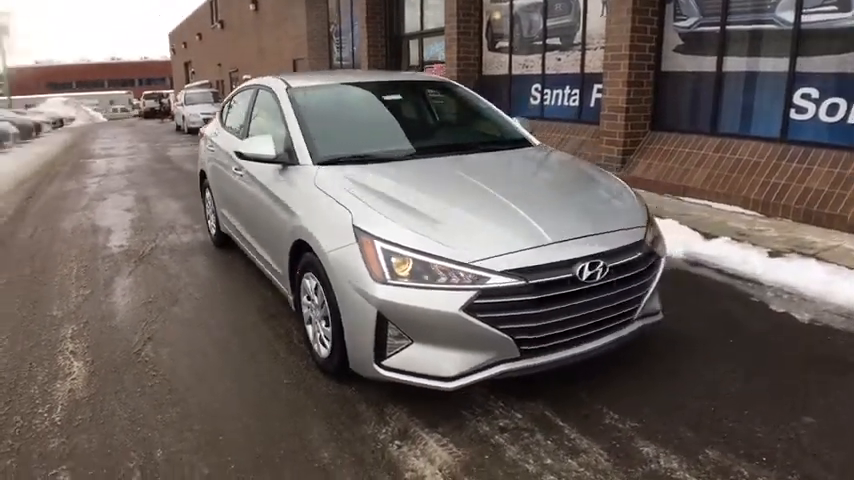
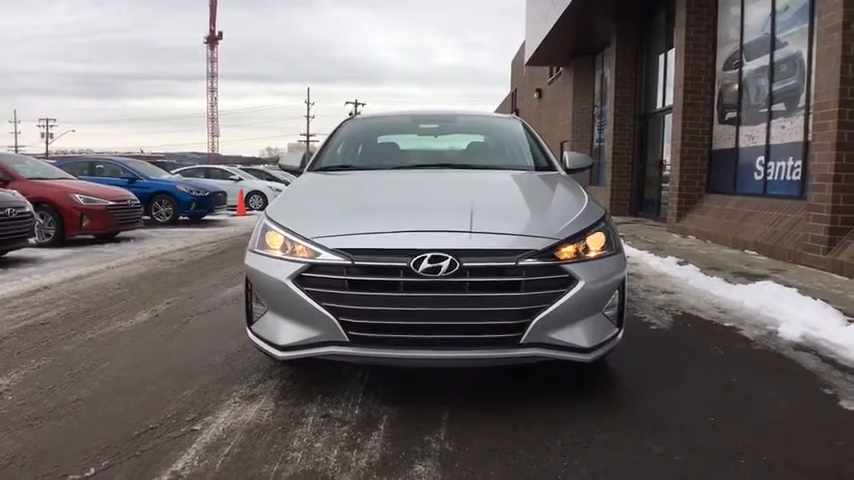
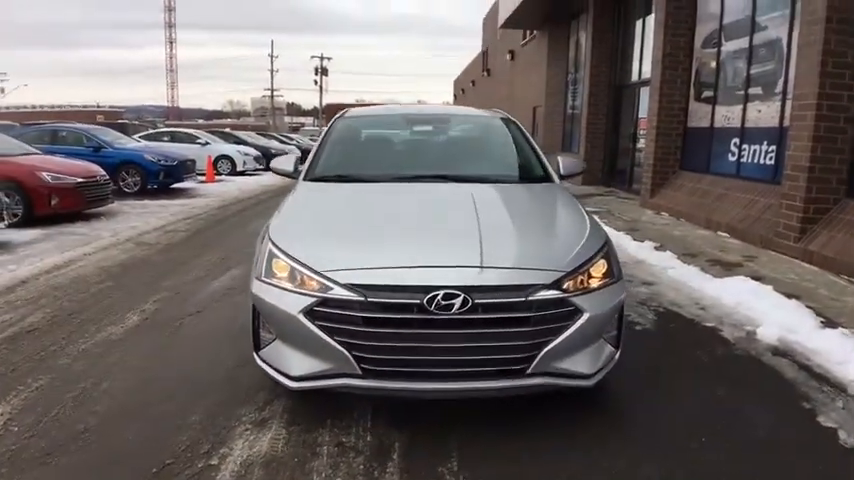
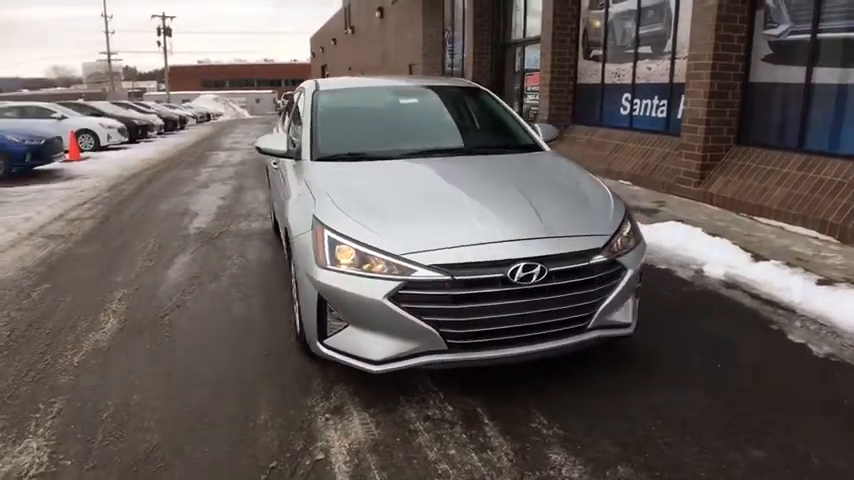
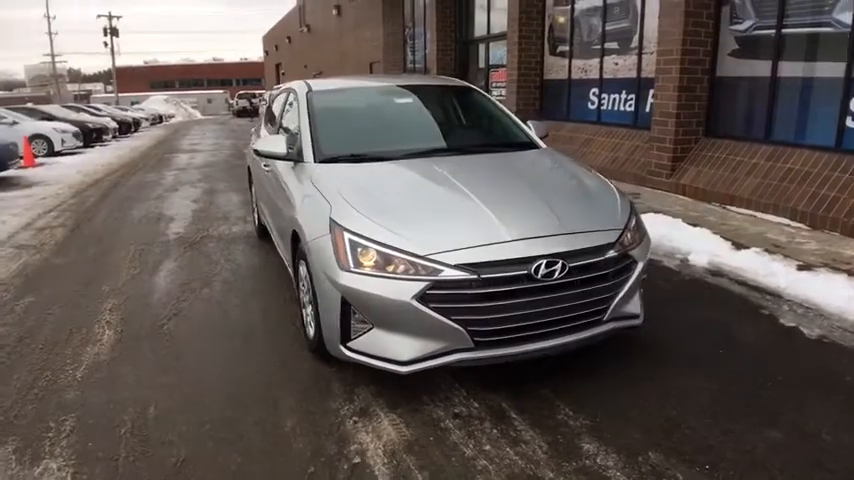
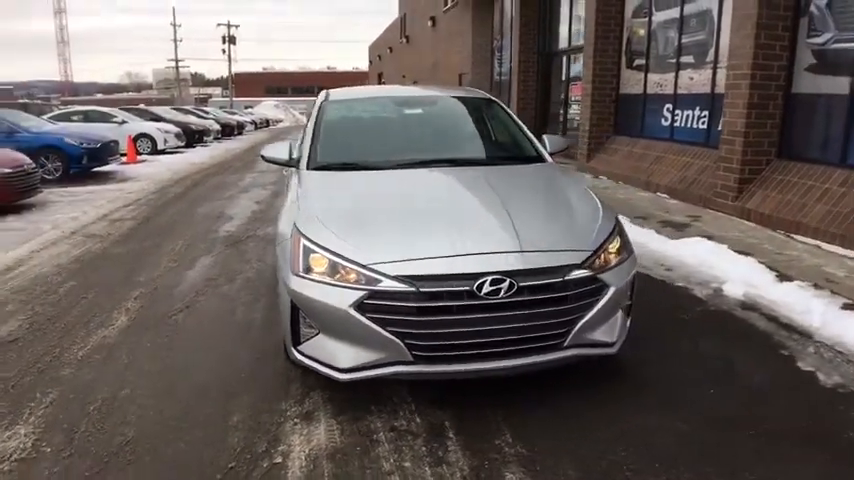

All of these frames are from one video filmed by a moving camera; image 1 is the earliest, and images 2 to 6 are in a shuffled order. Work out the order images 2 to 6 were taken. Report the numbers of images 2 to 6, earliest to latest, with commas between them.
5, 4, 6, 3, 2
